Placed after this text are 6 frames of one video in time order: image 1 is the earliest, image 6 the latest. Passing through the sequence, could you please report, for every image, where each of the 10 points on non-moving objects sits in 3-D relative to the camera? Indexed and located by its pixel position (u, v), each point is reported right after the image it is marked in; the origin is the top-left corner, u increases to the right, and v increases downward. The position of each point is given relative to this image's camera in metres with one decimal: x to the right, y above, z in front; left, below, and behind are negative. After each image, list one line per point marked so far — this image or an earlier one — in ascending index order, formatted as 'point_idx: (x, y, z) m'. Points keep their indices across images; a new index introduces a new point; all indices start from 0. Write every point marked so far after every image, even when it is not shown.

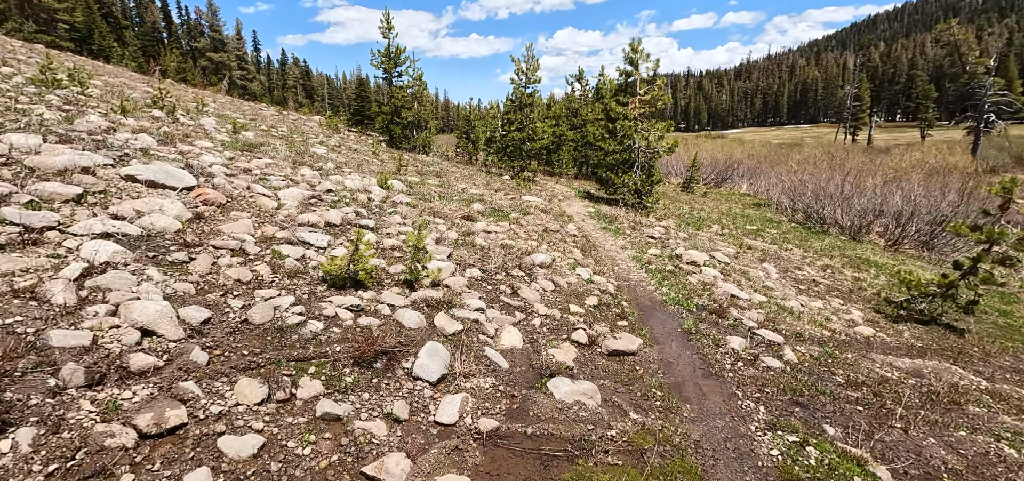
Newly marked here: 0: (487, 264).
0: (-0.4, -0.3, +7.0) m
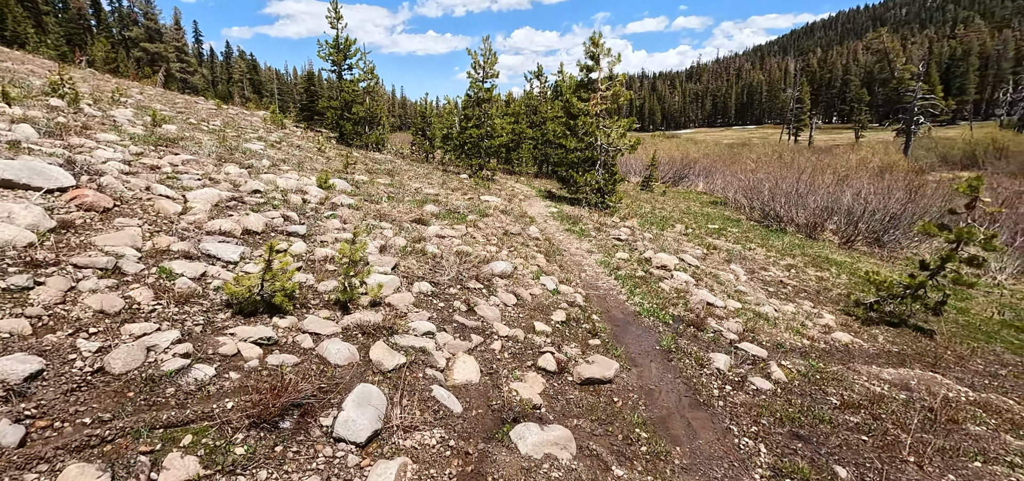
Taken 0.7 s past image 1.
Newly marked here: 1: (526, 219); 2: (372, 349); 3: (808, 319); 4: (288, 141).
0: (-0.9, -0.4, +6.1) m
1: (+0.3, +0.4, +11.5) m
2: (-1.1, -0.9, +4.1) m
3: (+5.1, -1.3, +8.7) m
4: (-7.4, +3.3, +16.6) m
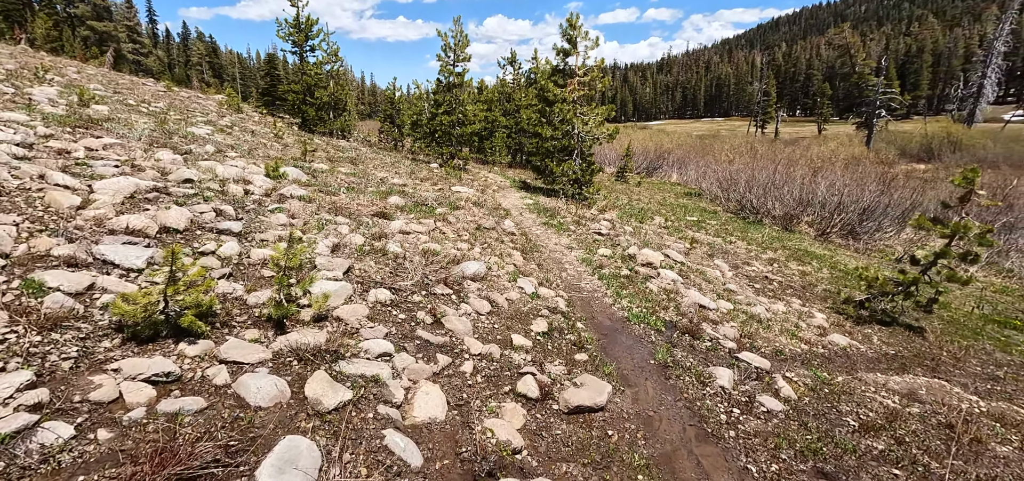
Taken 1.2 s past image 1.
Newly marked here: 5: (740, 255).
0: (-1.2, -0.4, +5.2) m
1: (-0.2, +0.6, +10.7) m
2: (-1.3, -0.9, +3.3) m
3: (+4.7, -1.3, +8.2) m
4: (-8.2, +3.5, +15.3) m
5: (+5.7, -0.4, +12.6) m
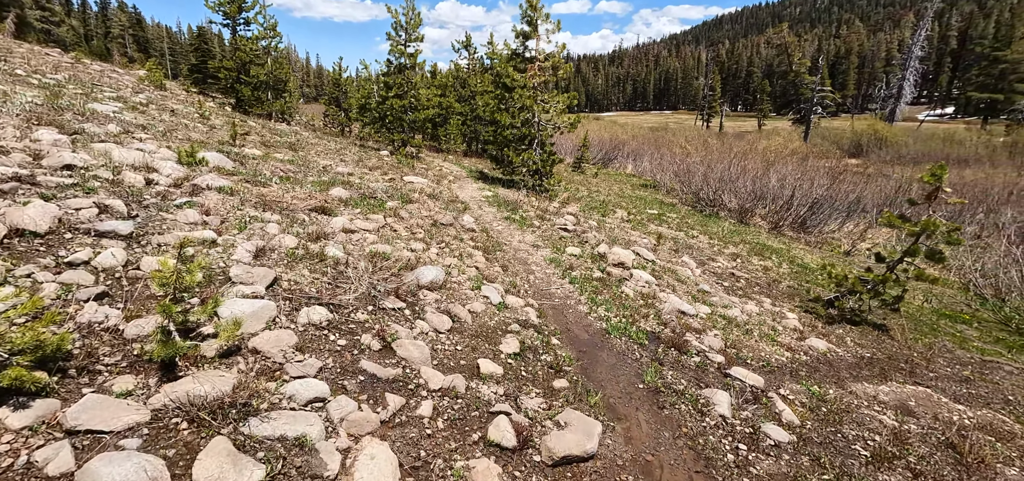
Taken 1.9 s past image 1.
0: (-1.5, -0.5, +4.3) m
1: (-1.0, +0.6, +9.8) m
2: (-1.4, -1.0, +2.3) m
3: (+4.1, -1.2, +7.8) m
4: (-9.4, +3.7, +13.6) m
5: (+4.7, -0.2, +12.3) m
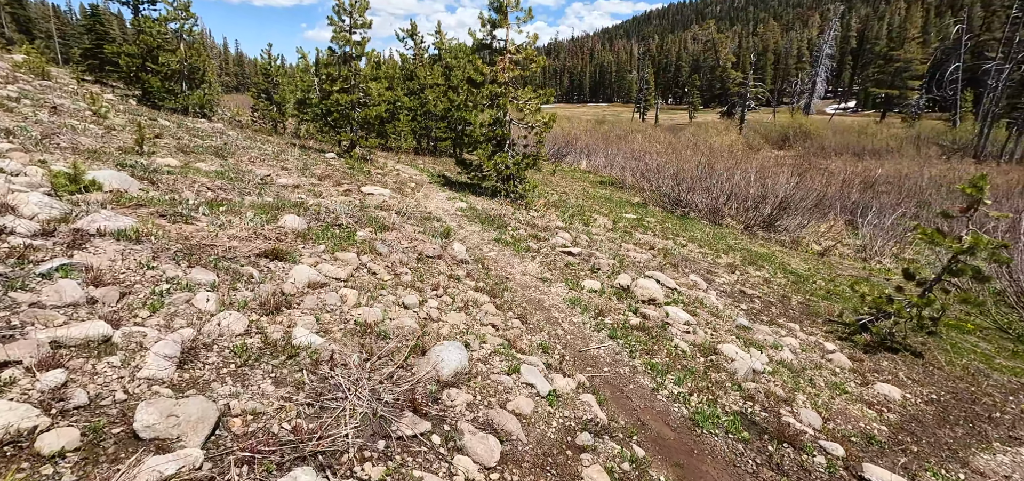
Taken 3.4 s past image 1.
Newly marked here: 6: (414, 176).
0: (-0.9, -1.0, +2.6) m
1: (-1.2, +0.2, +8.1) m
2: (-0.6, -1.6, +0.7) m
3: (+4.2, -1.6, +6.8) m
4: (-10.1, +3.0, +10.8) m
5: (+4.2, -0.5, +11.3) m
6: (-3.0, +2.0, +15.0) m
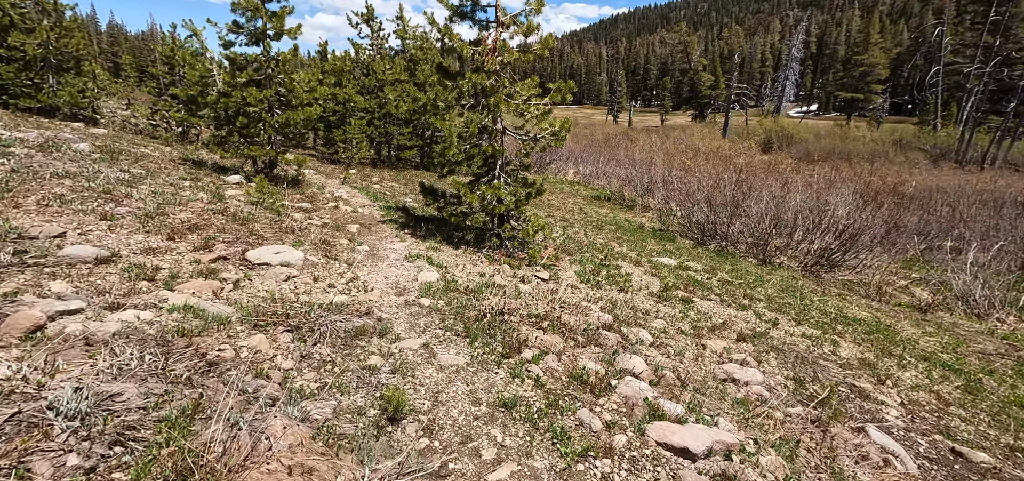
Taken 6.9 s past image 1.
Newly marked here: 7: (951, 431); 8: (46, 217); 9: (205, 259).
0: (-0.4, -2.2, -2.1) m
1: (-1.0, -1.1, +3.4) m
2: (0.0, -2.8, -4.0) m
3: (+4.5, -2.8, +2.4) m
4: (-10.0, +1.7, +5.6) m
5: (+4.3, -1.7, +6.8) m
6: (-3.1, +0.7, +10.1) m
7: (+4.9, -2.1, +5.7) m
8: (-5.2, +0.3, +5.5) m
9: (-3.4, -0.2, +5.5) m
